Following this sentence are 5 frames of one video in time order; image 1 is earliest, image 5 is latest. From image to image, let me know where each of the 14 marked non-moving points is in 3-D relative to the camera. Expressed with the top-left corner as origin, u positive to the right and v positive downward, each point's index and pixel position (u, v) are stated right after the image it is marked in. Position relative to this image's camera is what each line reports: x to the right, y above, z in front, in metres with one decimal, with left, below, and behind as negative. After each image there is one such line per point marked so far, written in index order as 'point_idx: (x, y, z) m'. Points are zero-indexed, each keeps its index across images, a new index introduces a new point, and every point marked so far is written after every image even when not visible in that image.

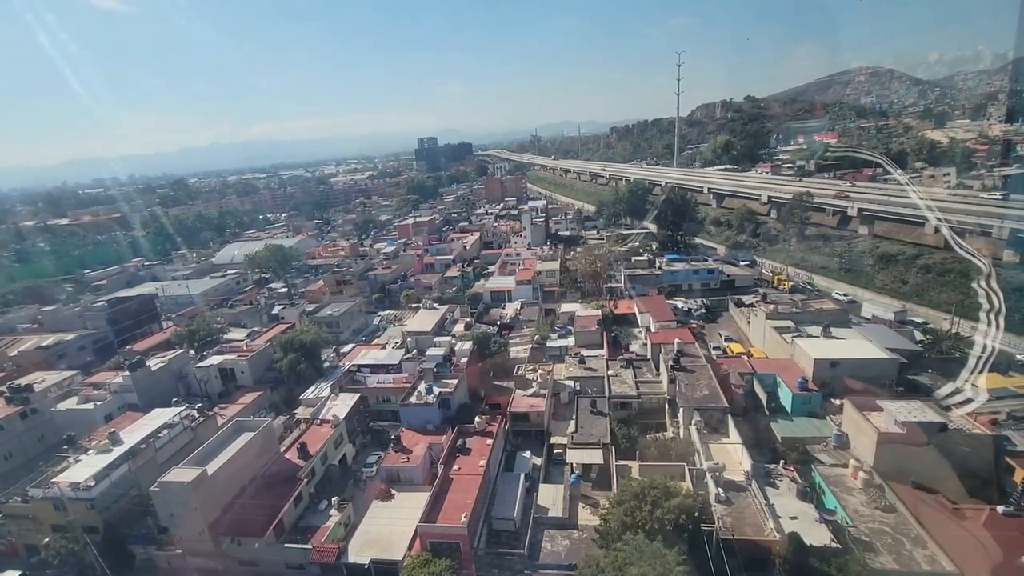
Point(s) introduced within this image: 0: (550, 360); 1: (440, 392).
0: (+0.9, -1.8, +12.1) m
1: (-1.4, -1.9, +9.2) m
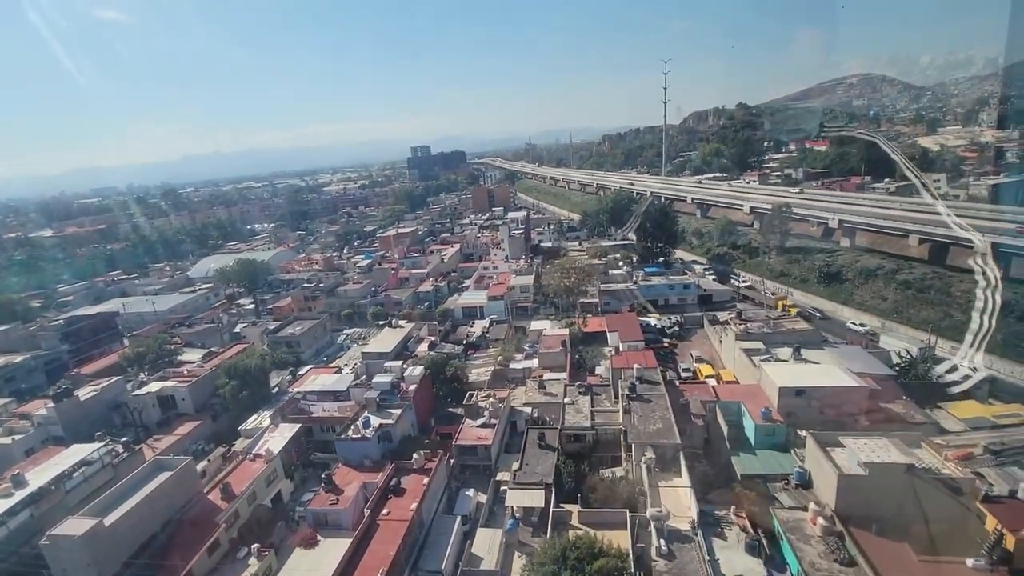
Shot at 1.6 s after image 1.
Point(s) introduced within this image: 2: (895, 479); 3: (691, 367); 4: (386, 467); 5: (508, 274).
0: (0.0, -2.2, +11.5) m
1: (-2.3, -2.4, +8.6) m
2: (+4.8, -2.4, +6.3) m
3: (+4.1, -1.8, +11.5) m
4: (-2.0, -2.9, +8.0) m
5: (-0.2, +0.5, +19.2) m
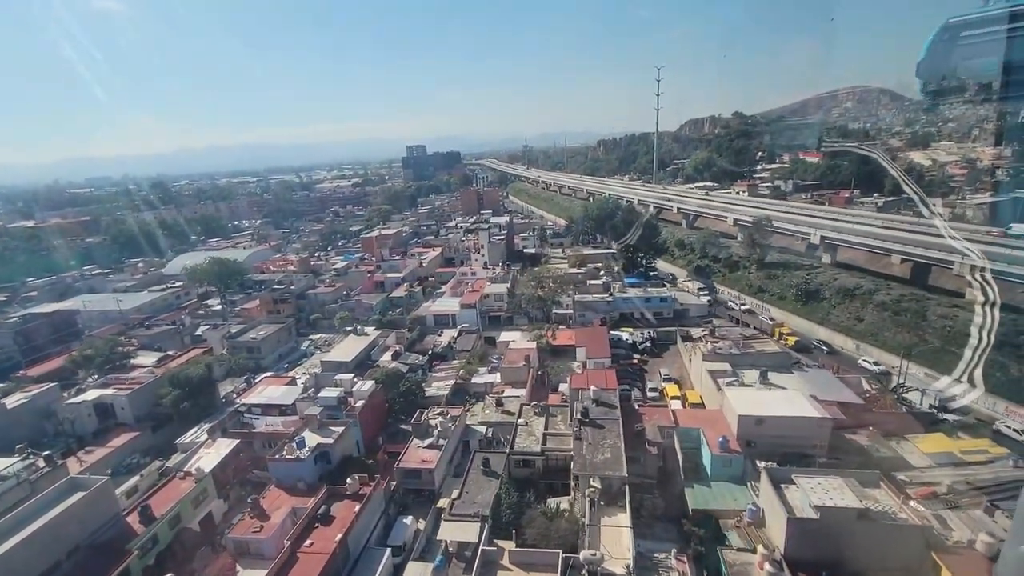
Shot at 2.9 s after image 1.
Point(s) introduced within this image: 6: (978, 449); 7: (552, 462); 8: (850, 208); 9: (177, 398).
0: (-0.9, -2.5, +11.1) m
1: (-3.2, -2.5, +8.2) m
2: (+3.9, -2.8, +5.9) m
3: (+3.2, -2.2, +11.1) m
4: (-2.9, -3.1, +7.5) m
5: (-1.1, +0.2, +18.8) m
6: (+7.3, -2.5, +7.8) m
7: (+0.6, -2.7, +7.9) m
8: (+12.8, +3.0, +18.9) m
9: (-6.8, -2.2, +10.1) m
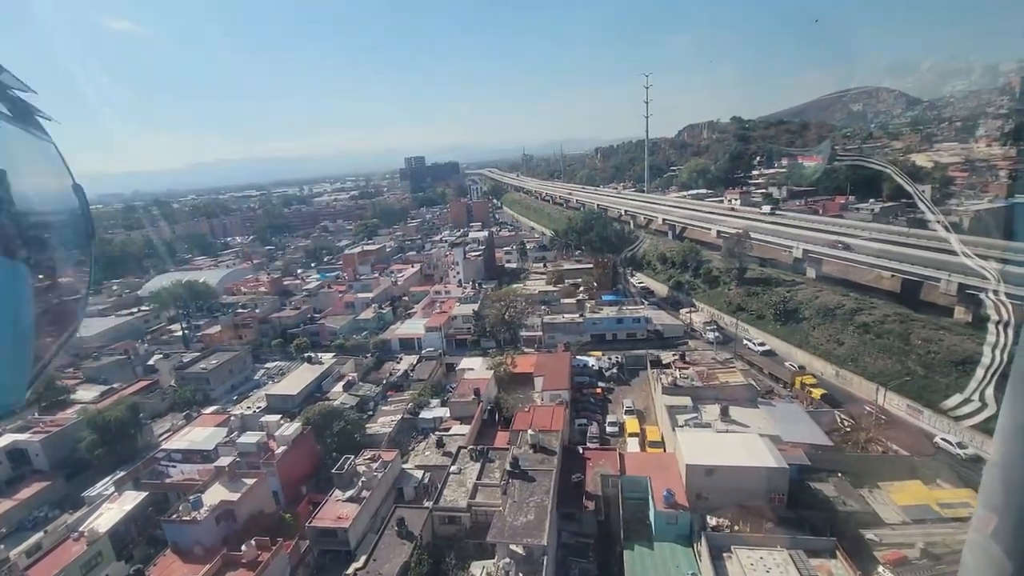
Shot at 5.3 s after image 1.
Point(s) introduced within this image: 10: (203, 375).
0: (-2.0, -3.1, +10.3) m
1: (-4.3, -3.1, +7.4) m
2: (+2.8, -3.2, +5.0) m
3: (+2.2, -2.7, +10.3) m
4: (-4.0, -3.6, +6.8) m
5: (-2.1, -0.5, +18.0) m
6: (+6.1, -2.9, +6.9) m
7: (-0.5, -3.3, +7.1) m
8: (+11.7, +2.6, +18.0) m
9: (-7.9, -2.9, +9.4) m
10: (-8.3, -2.3, +13.4) m
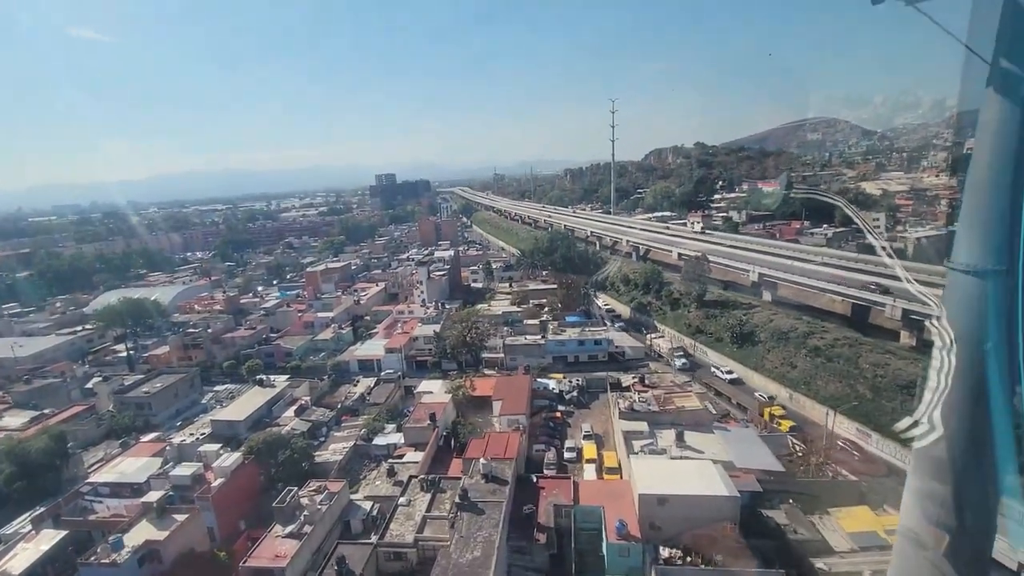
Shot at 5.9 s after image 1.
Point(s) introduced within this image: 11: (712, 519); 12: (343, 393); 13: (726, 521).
0: (-2.9, -3.5, +9.9) m
1: (-5.0, -3.5, +6.9) m
2: (+2.2, -3.5, +4.9) m
3: (+1.3, -3.2, +10.1) m
4: (-4.7, -3.9, +6.2) m
5: (-3.4, -1.2, +17.7) m
6: (+5.4, -3.3, +6.9) m
7: (-1.2, -3.6, +6.8) m
8: (+10.4, +1.7, +18.6) m
9: (-8.7, -3.3, +8.7) m
10: (-9.3, -2.8, +12.7) m
11: (+2.8, -3.2, +6.9) m
12: (-4.5, -2.8, +13.3) m
13: (+2.9, -3.2, +6.9) m
